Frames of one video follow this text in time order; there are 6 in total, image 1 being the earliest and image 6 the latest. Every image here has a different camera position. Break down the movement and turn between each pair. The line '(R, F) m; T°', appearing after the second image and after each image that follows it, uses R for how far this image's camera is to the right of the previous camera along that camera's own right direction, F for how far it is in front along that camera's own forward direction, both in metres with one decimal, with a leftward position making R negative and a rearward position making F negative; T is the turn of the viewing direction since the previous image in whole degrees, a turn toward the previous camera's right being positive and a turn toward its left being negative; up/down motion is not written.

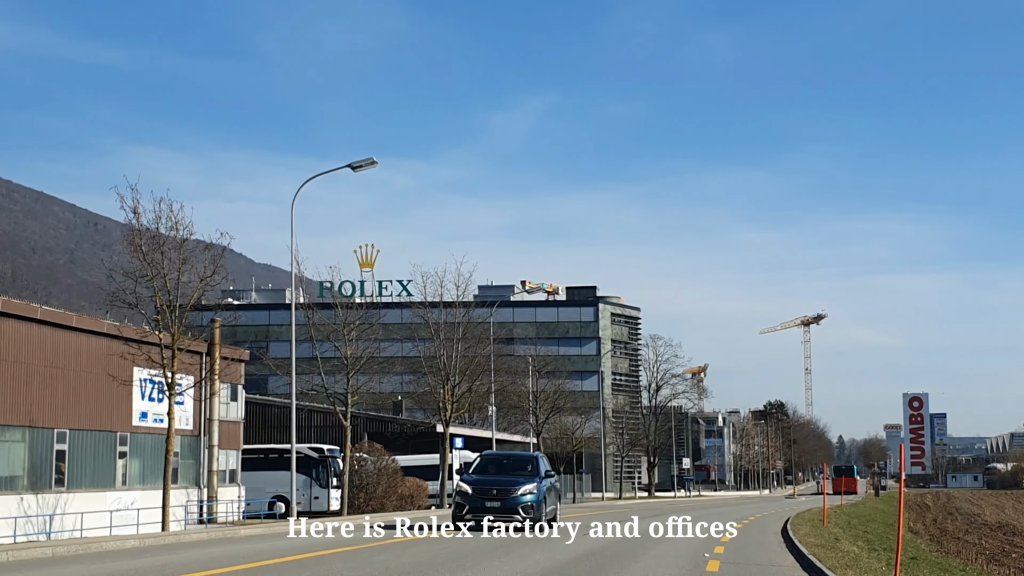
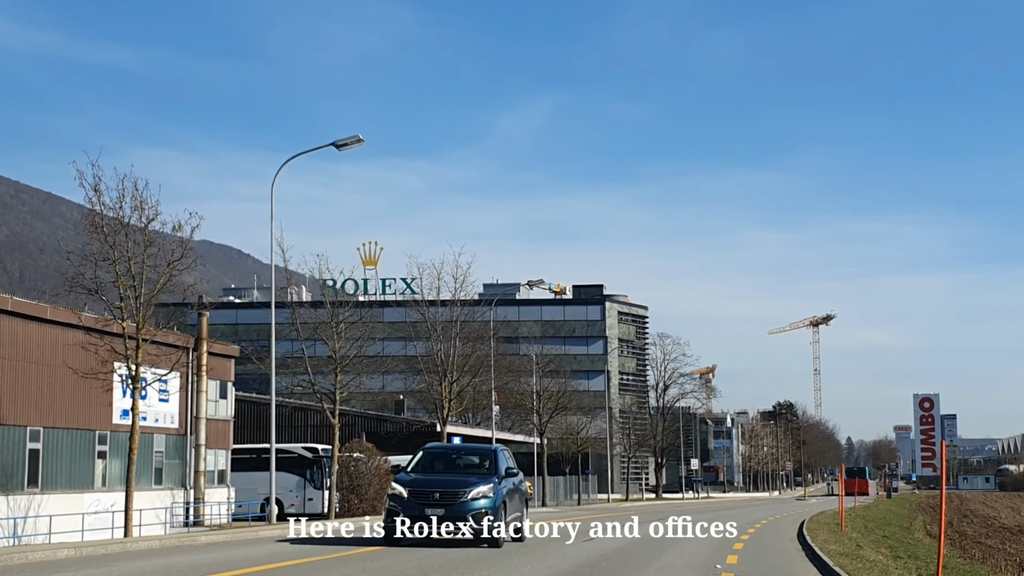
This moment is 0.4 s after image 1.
(+0.2, +1.5) m; 0°
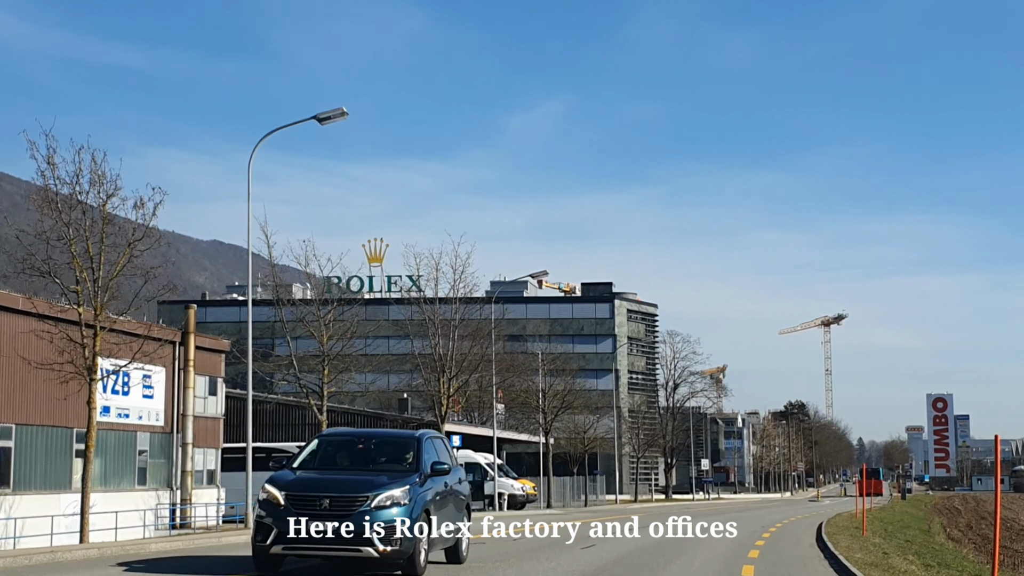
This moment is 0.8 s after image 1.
(+0.2, +1.5) m; 0°
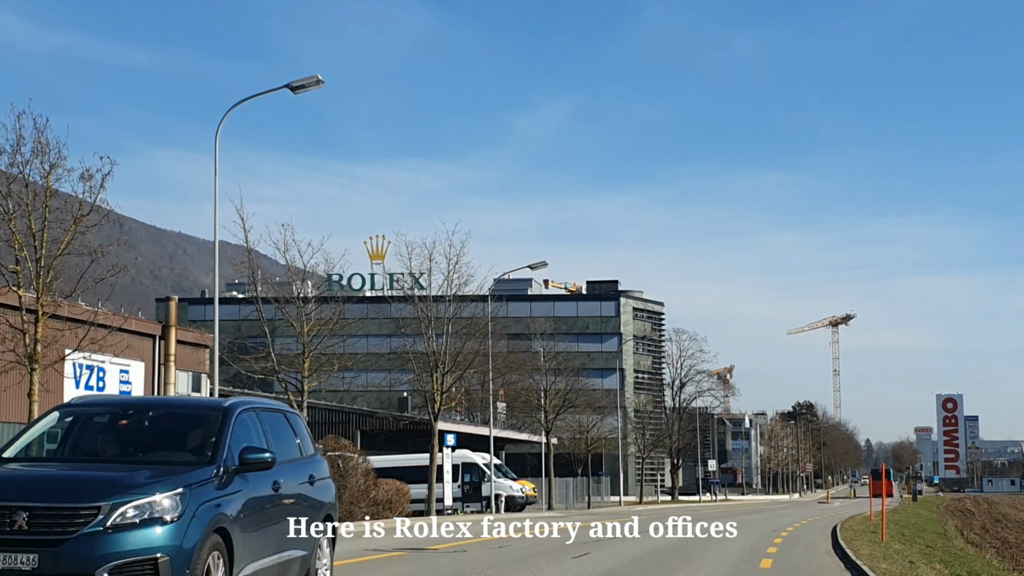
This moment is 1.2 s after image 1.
(+0.2, +1.5) m; 0°
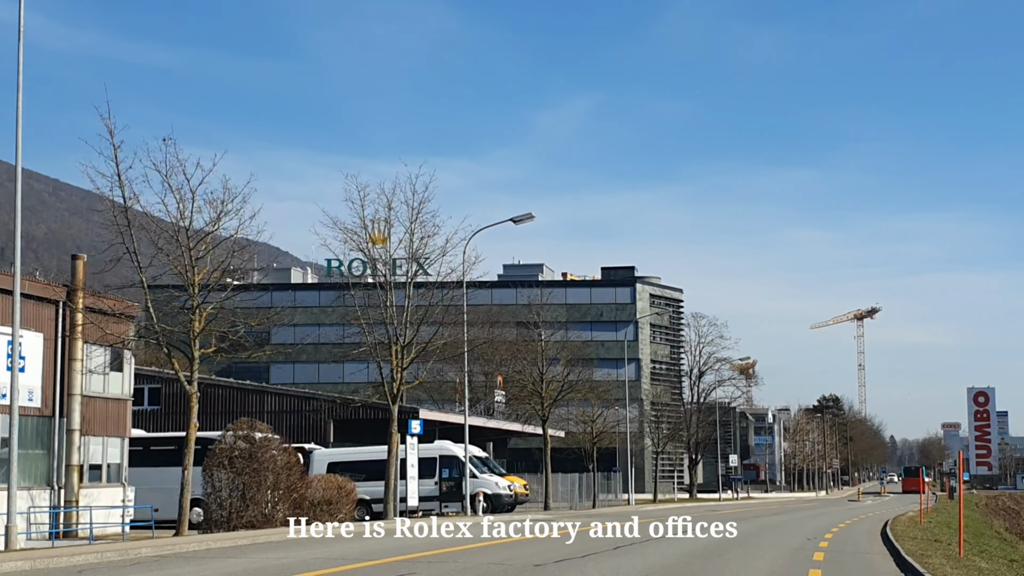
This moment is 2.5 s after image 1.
(+0.8, +5.3) m; -1°
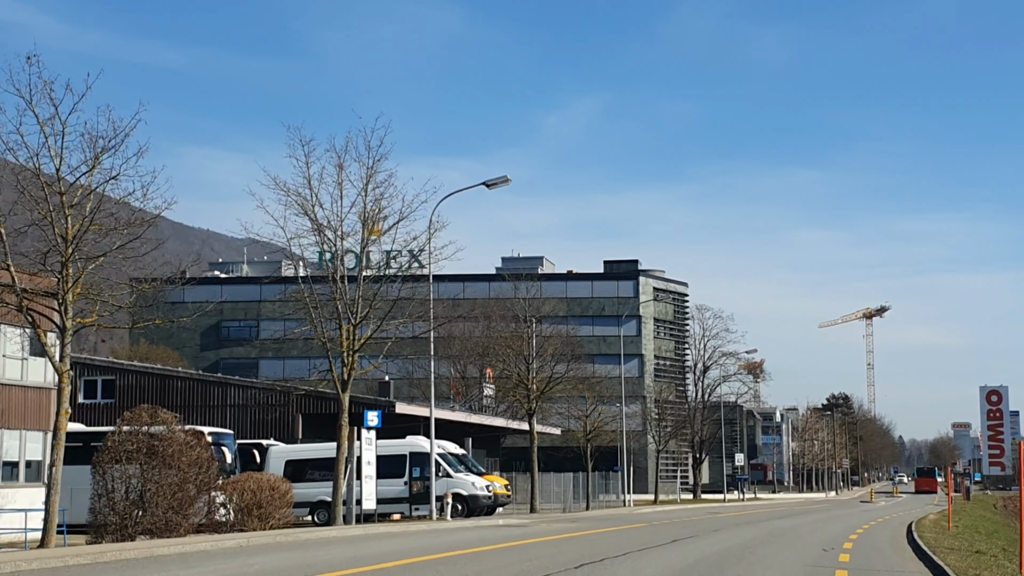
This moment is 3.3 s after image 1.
(+0.6, +3.3) m; 0°
